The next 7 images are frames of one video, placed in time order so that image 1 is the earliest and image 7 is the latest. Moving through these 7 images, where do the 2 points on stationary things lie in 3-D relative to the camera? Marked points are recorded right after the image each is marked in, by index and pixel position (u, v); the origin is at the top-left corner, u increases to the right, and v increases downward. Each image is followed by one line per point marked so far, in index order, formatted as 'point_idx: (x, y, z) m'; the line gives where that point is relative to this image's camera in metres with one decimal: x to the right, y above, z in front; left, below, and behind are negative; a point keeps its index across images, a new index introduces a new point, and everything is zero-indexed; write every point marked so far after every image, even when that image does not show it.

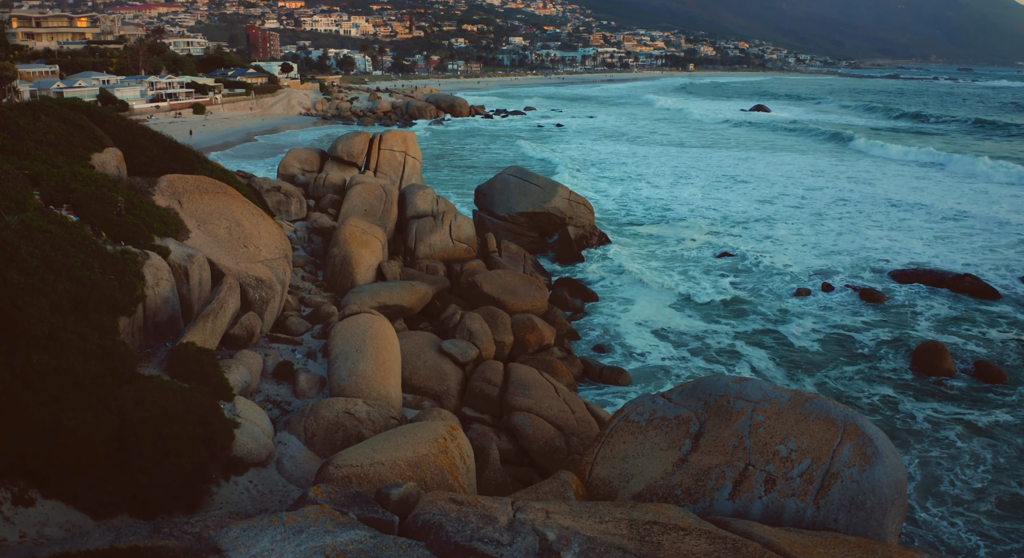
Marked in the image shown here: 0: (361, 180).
0: (-3.2, +2.1, +18.1) m
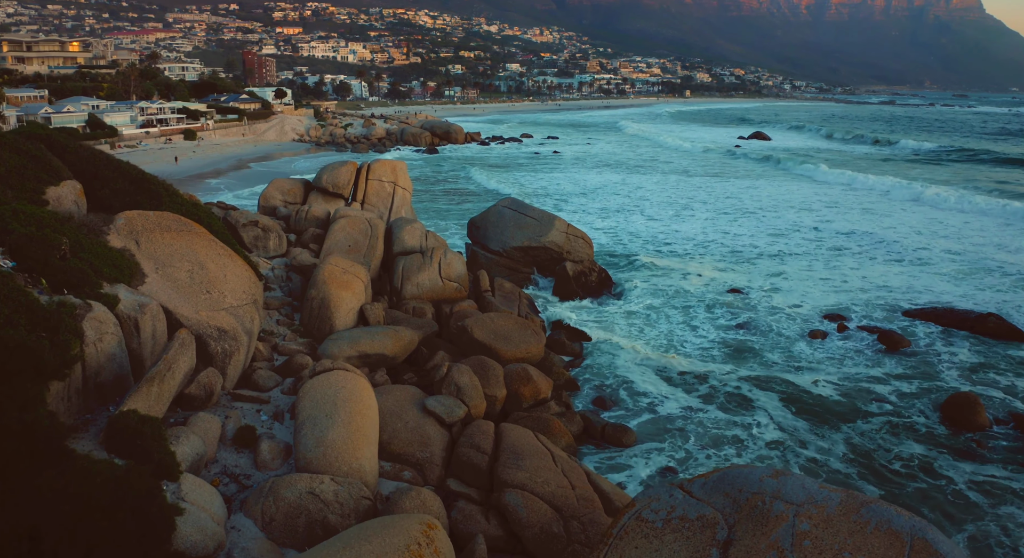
0: (-3.4, +1.3, +17.0) m
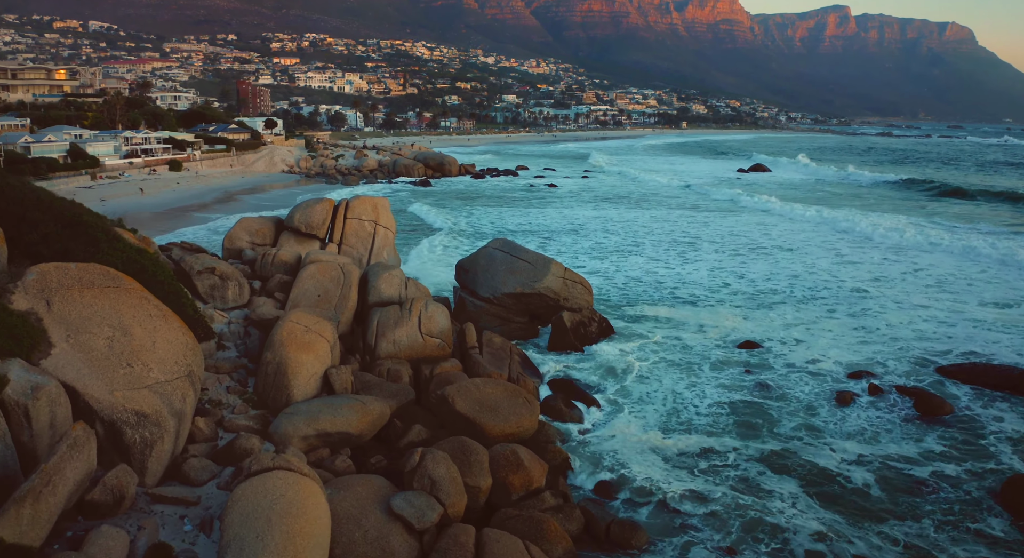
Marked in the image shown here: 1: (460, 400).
0: (-3.5, +0.4, +15.2) m
1: (-0.7, -1.6, +11.1) m
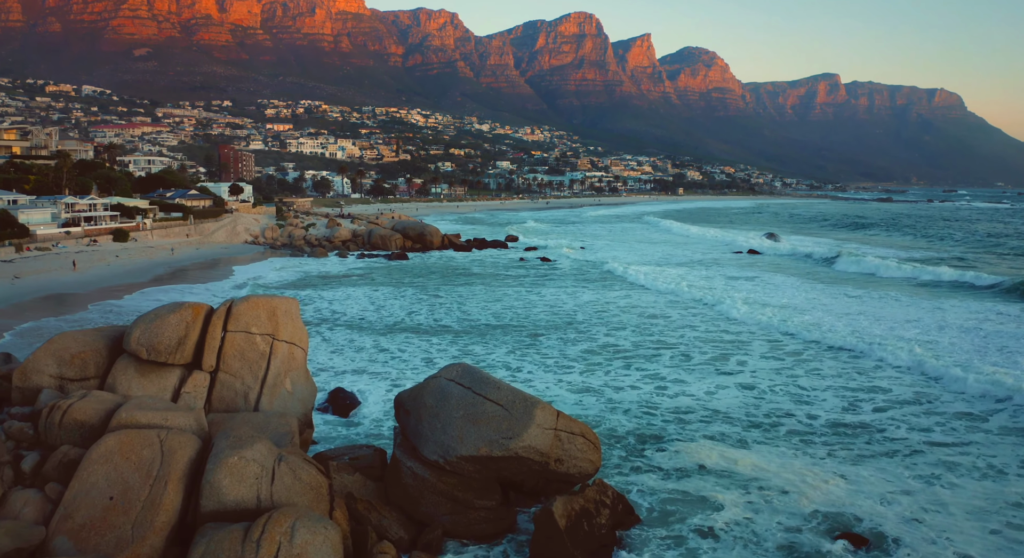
0: (-4.0, -1.5, +8.9) m
1: (-1.2, -3.1, +4.8) m
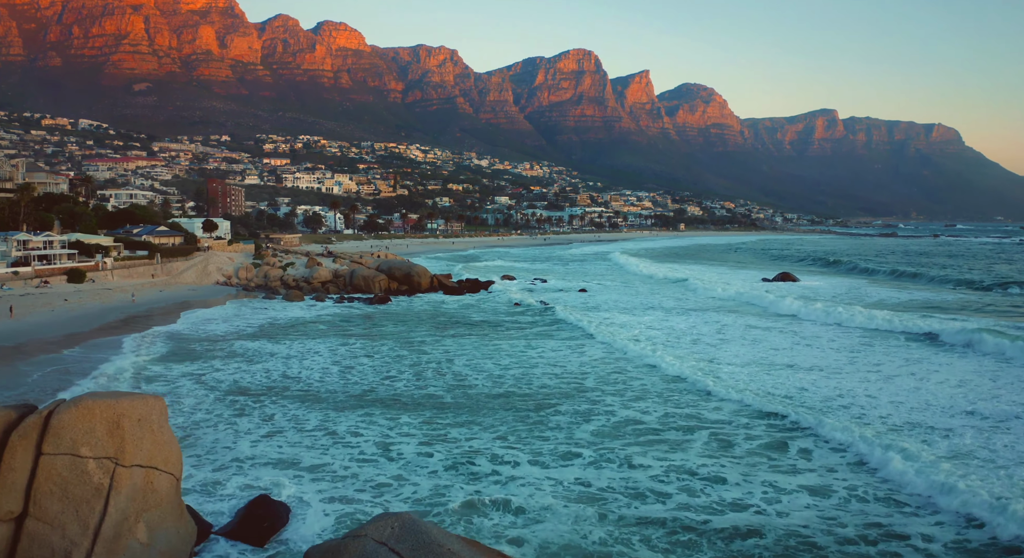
0: (-4.3, -2.2, +4.6) m
1: (-1.4, -3.7, +0.3) m
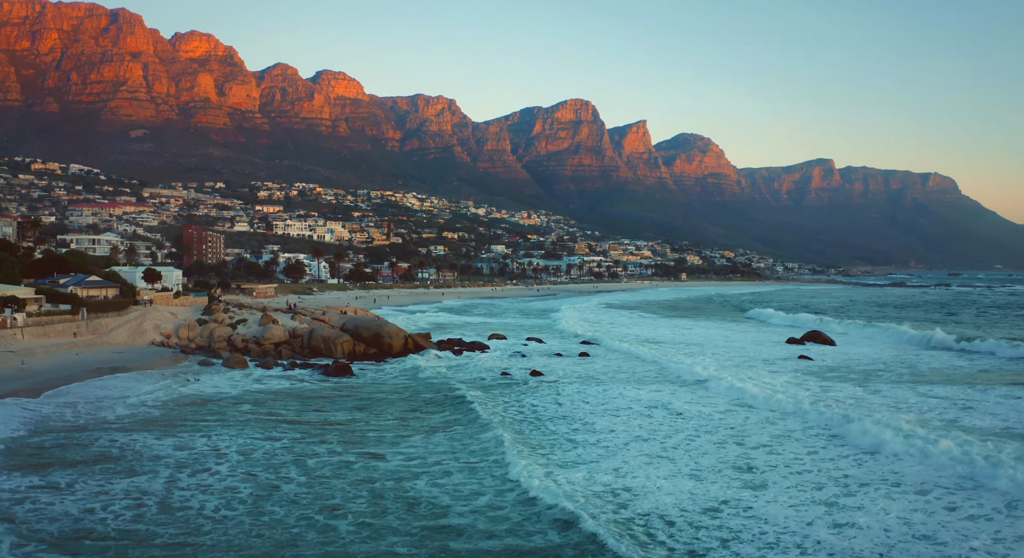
0: (-4.6, -2.6, -2.9) m
1: (-1.7, -3.9, -7.2) m
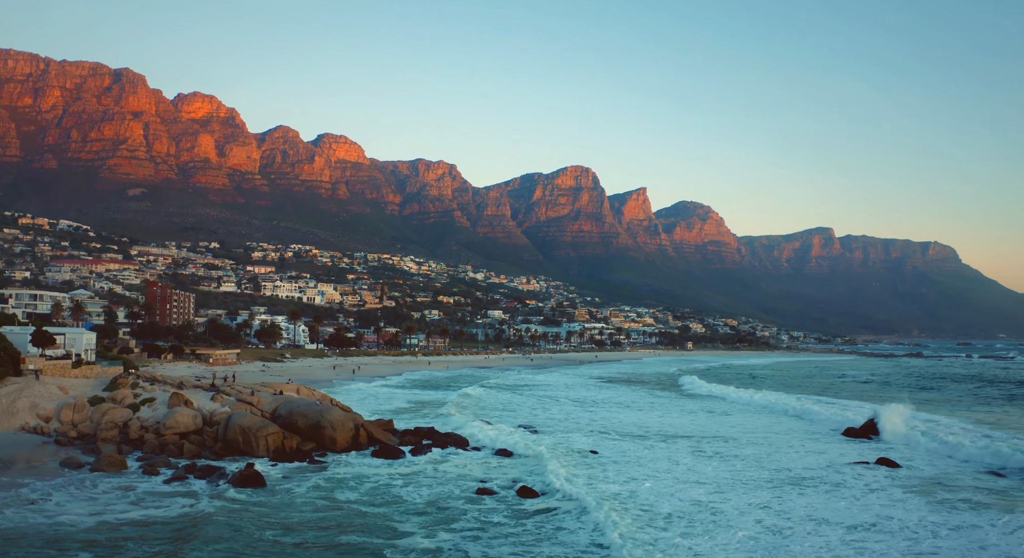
0: (-4.9, -1.8, -12.8) m
1: (-2.0, -2.8, -17.2) m
